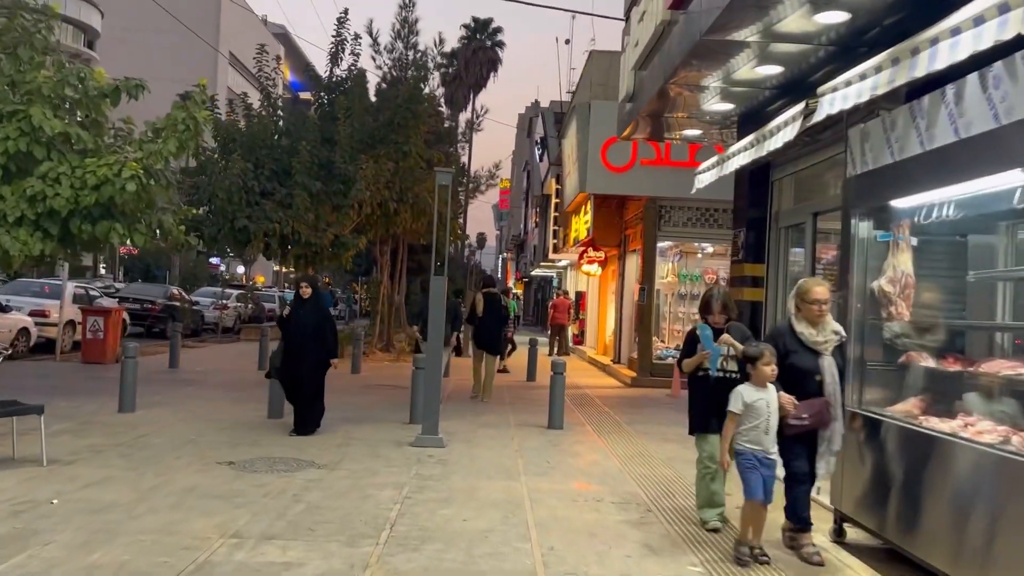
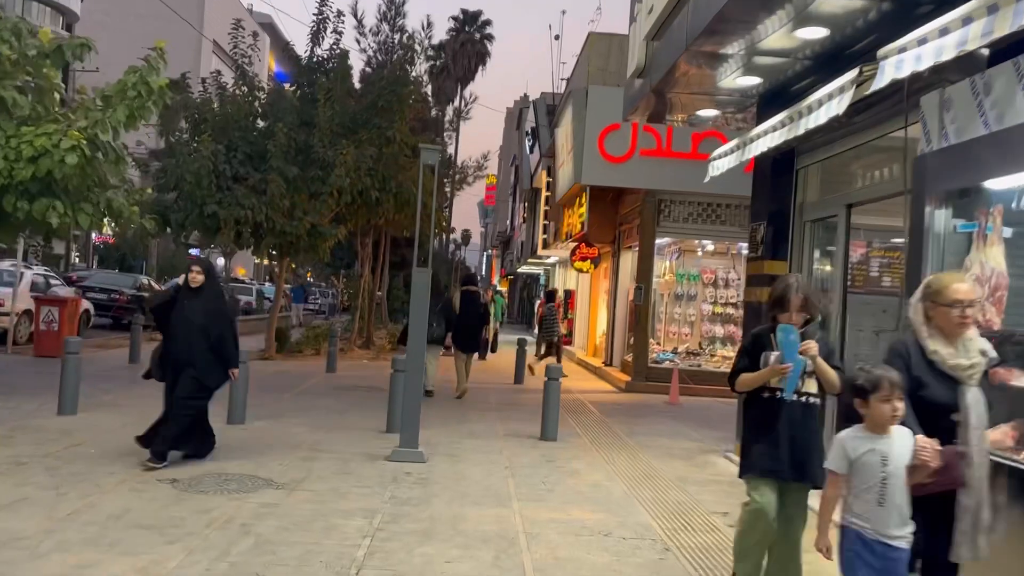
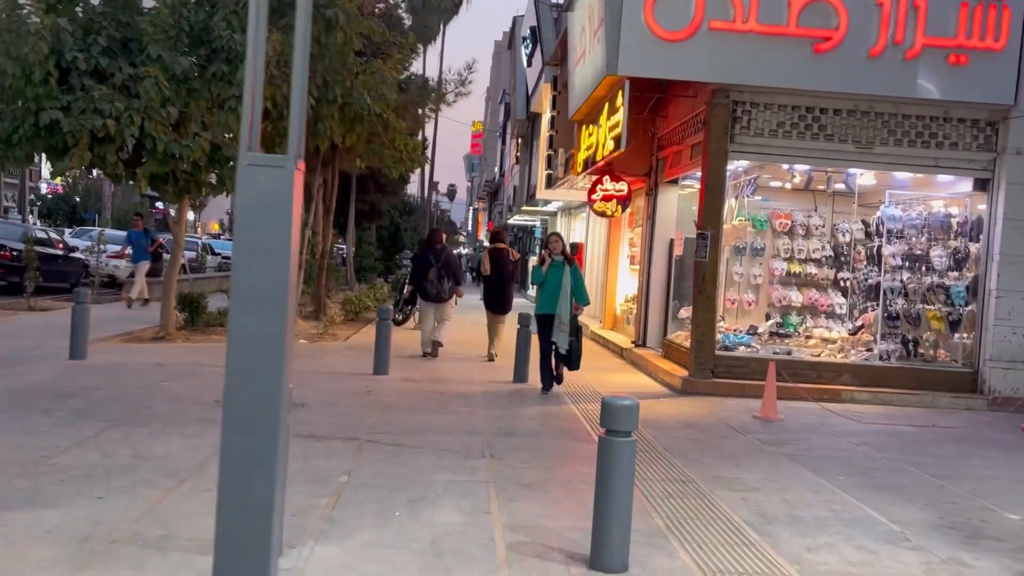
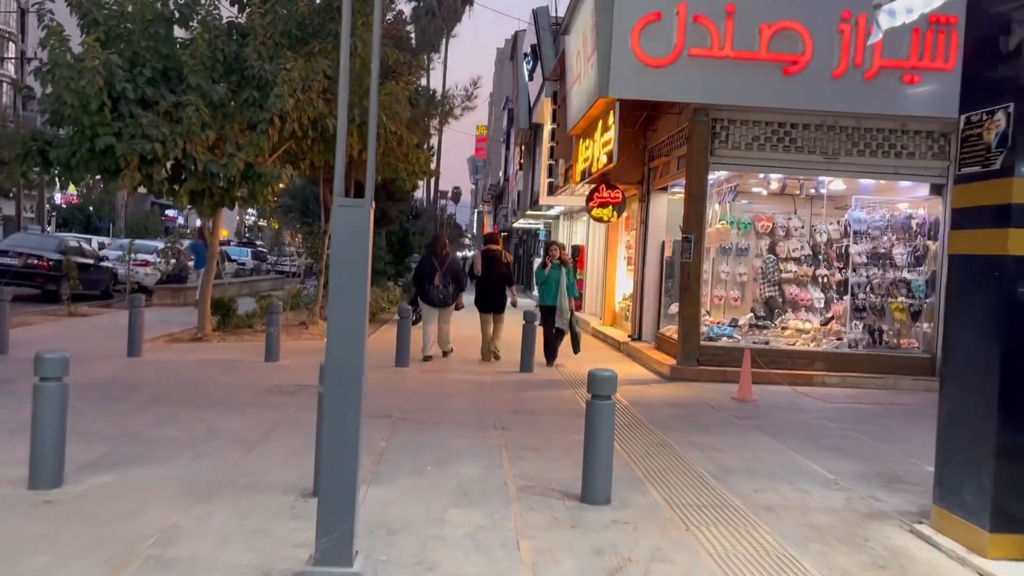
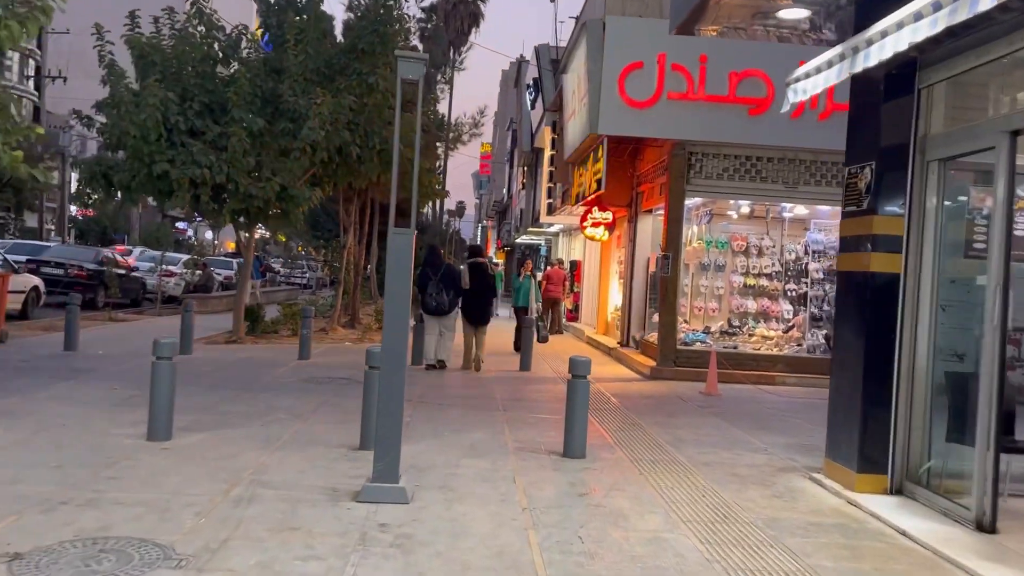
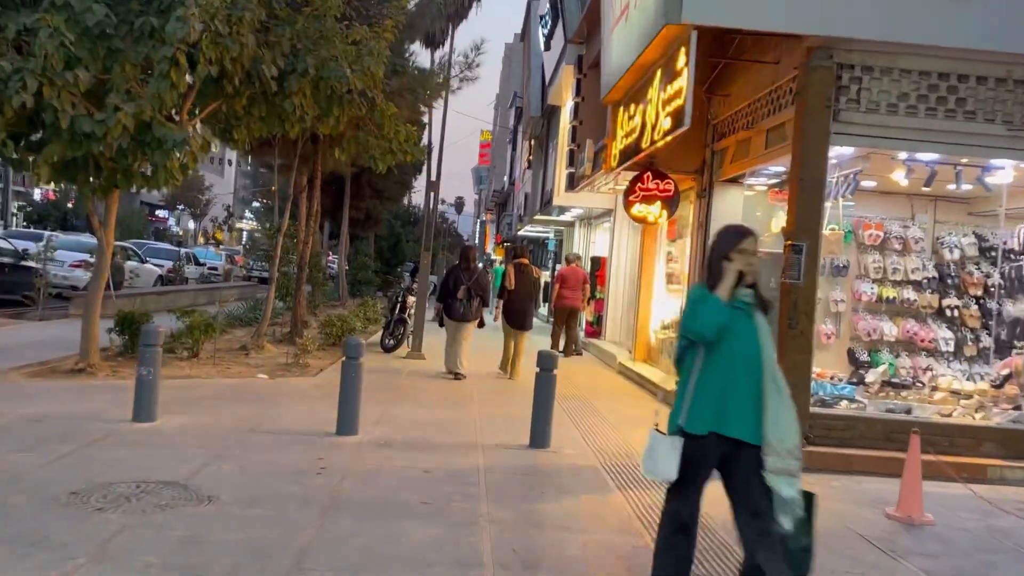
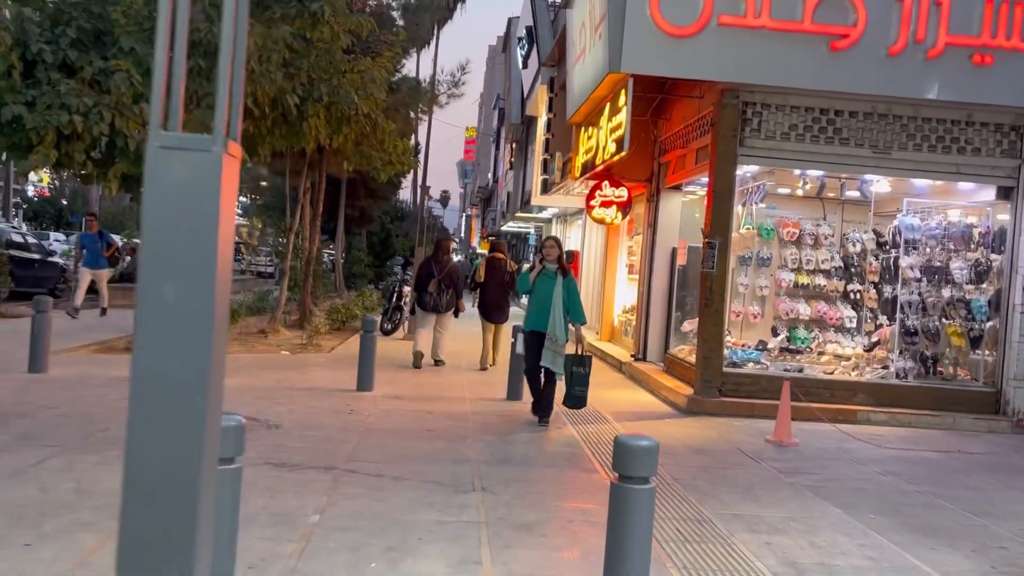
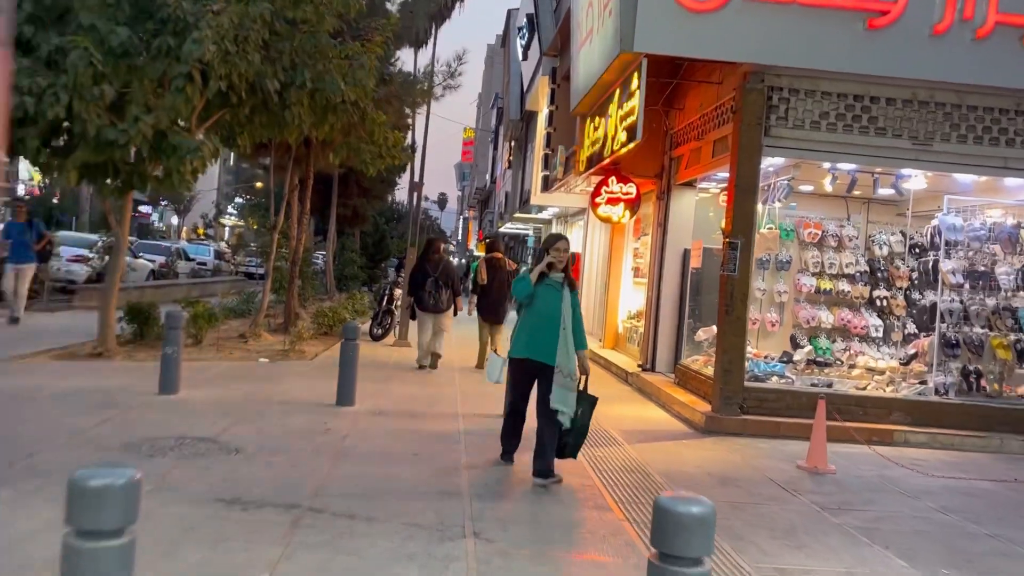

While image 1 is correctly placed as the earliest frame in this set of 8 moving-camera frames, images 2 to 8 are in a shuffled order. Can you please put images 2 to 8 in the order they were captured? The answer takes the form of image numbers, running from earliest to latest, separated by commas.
2, 5, 4, 3, 7, 8, 6
